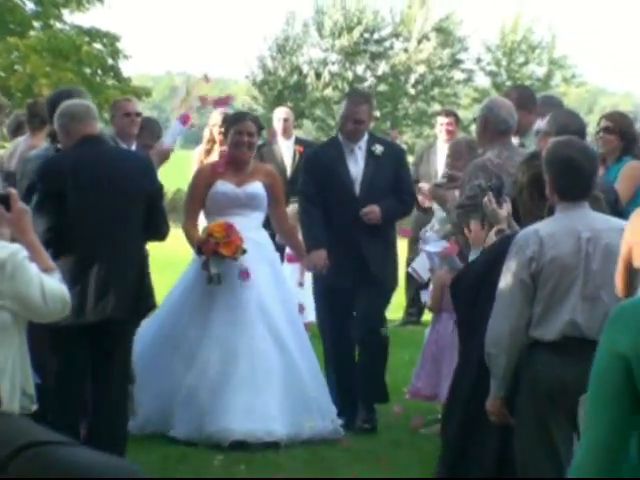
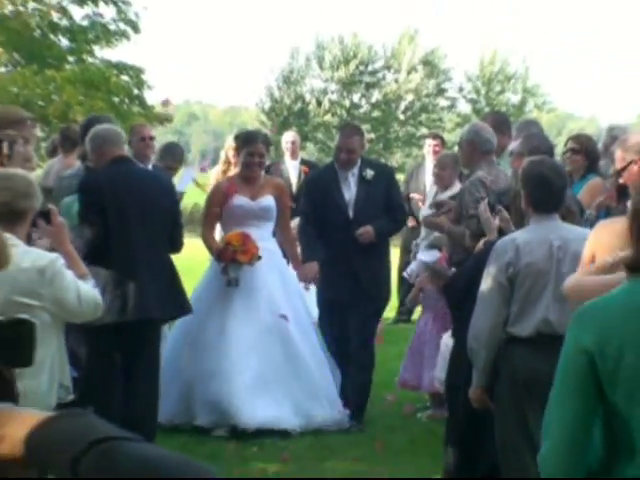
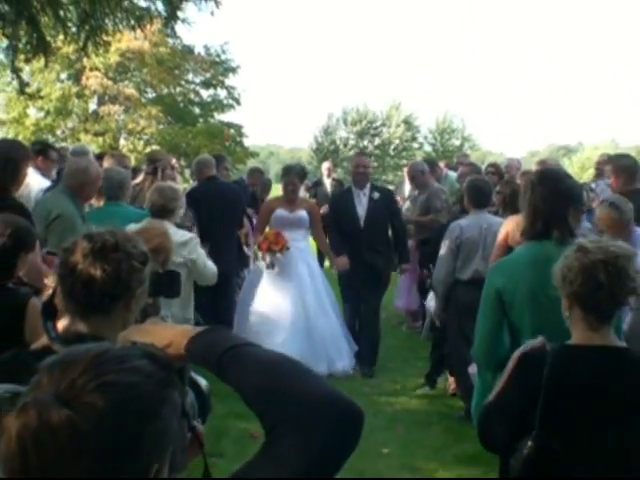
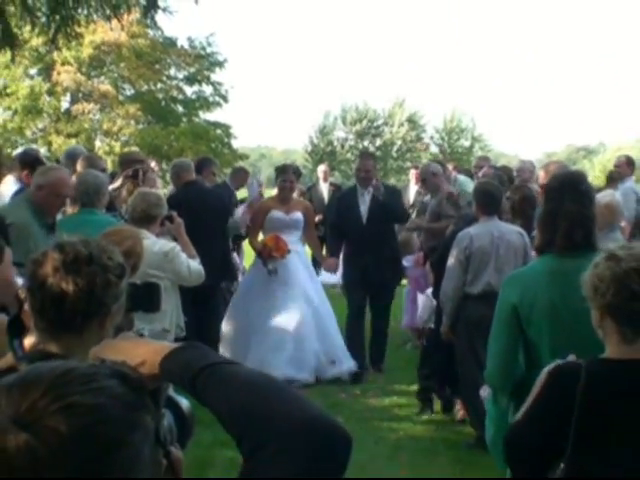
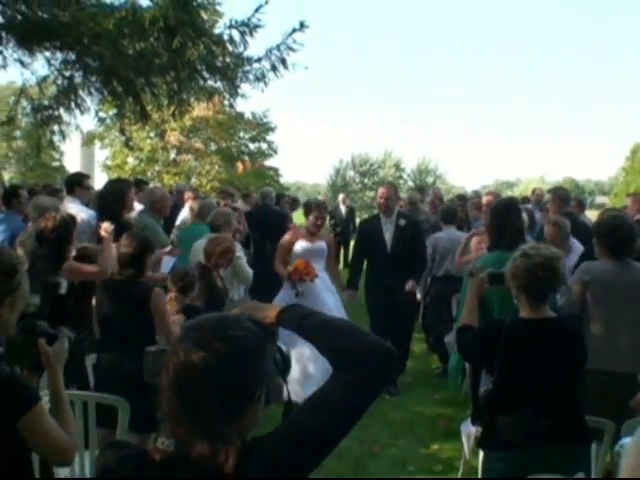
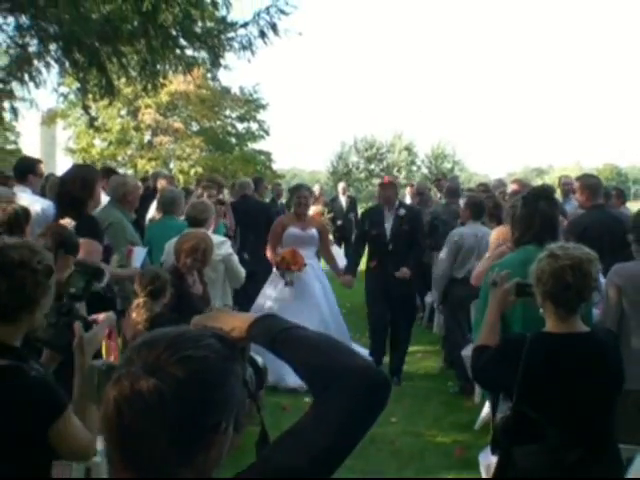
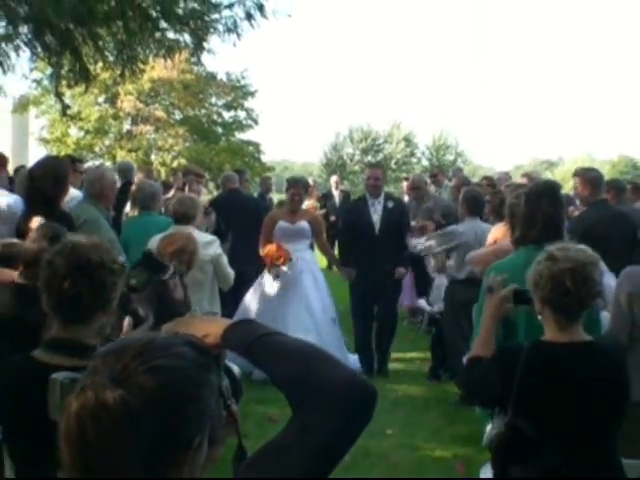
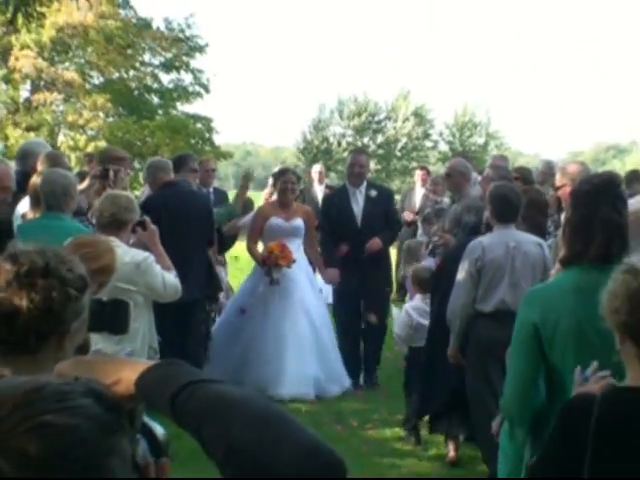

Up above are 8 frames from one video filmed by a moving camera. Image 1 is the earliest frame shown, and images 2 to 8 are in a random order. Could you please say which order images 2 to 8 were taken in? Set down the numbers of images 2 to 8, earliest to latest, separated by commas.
2, 8, 4, 3, 7, 6, 5
